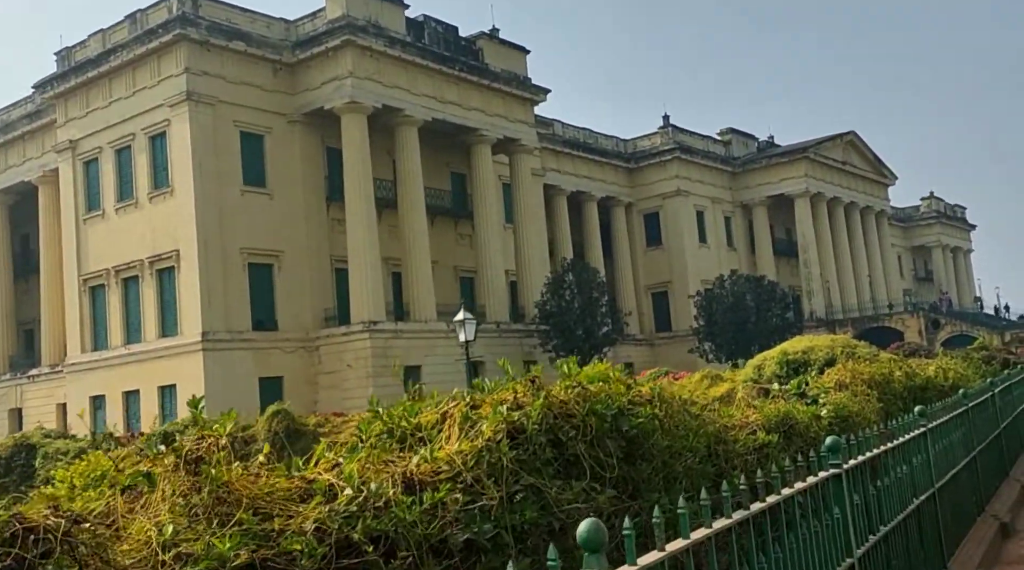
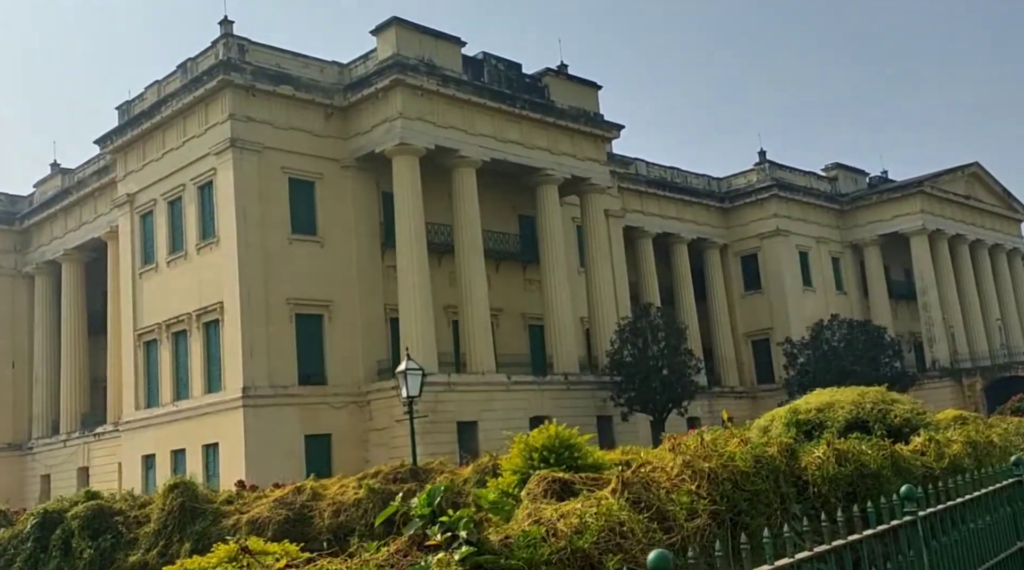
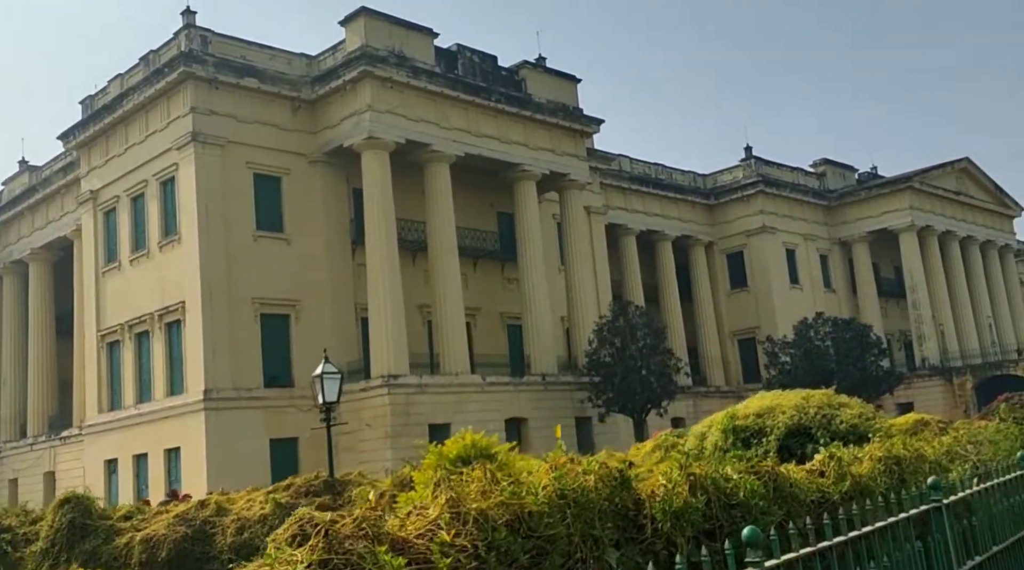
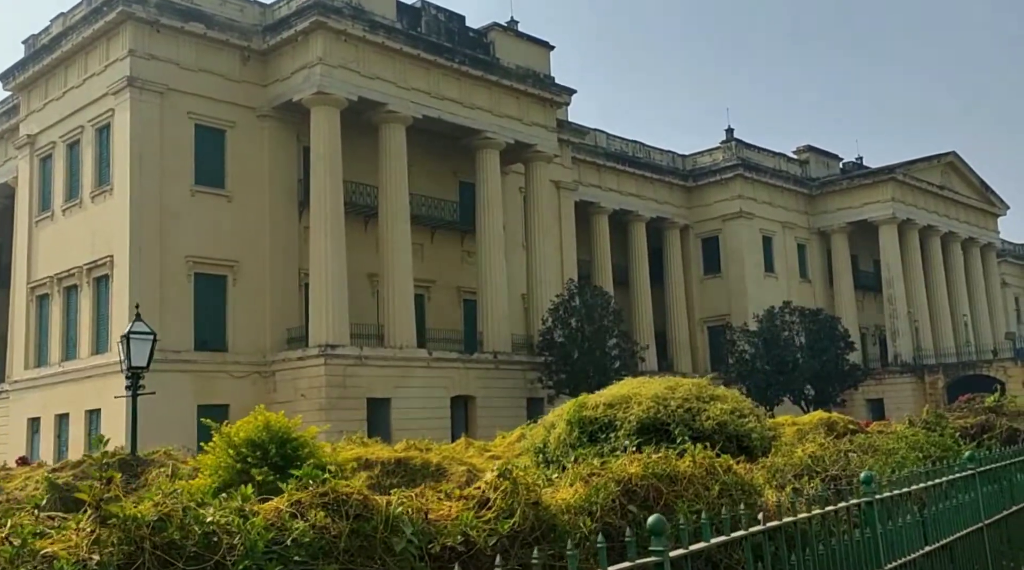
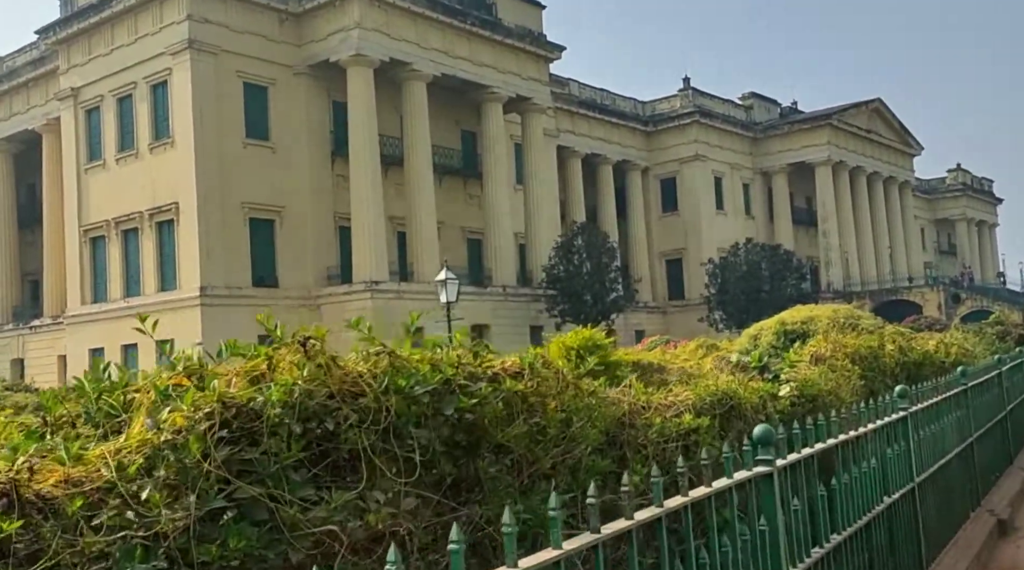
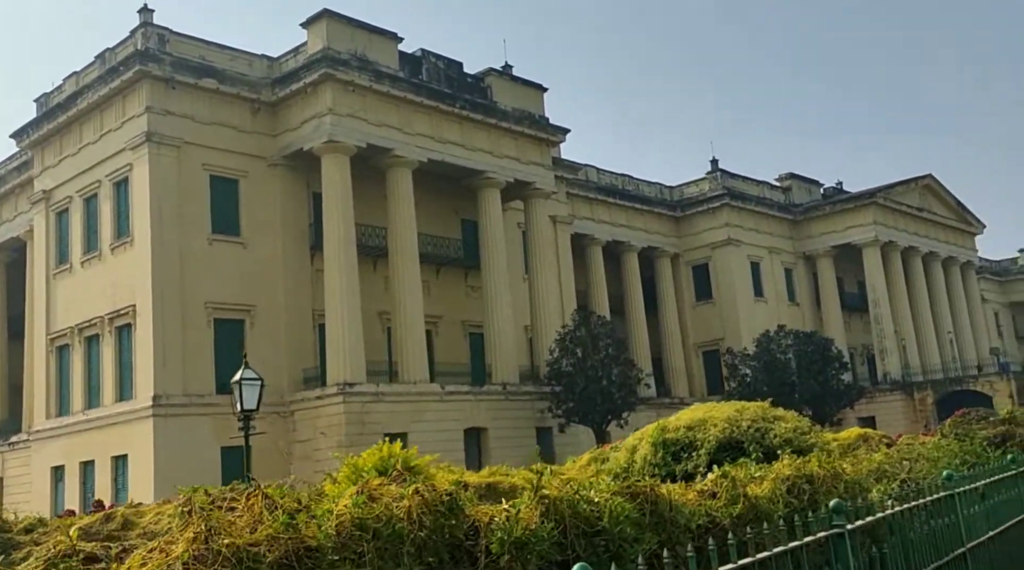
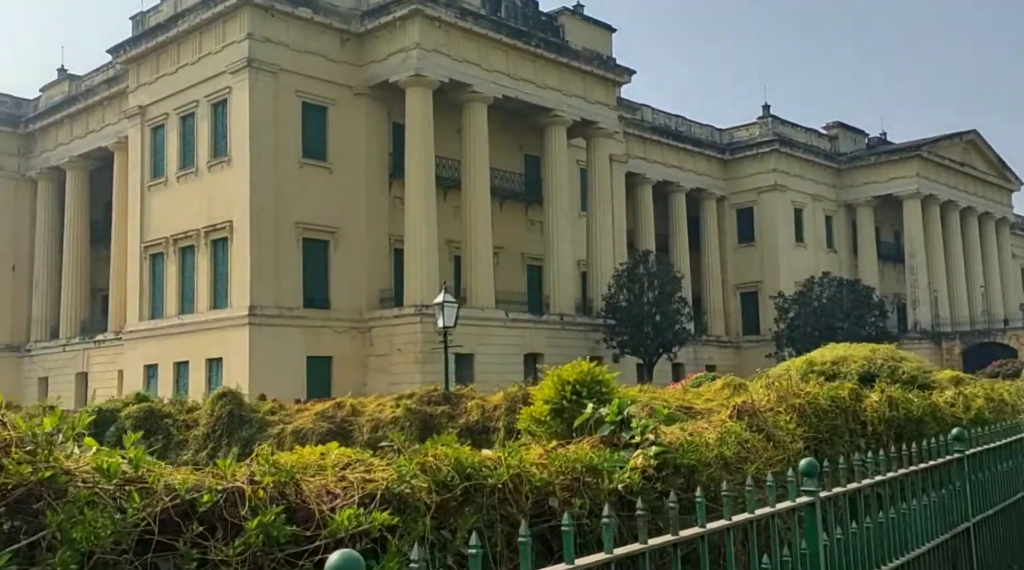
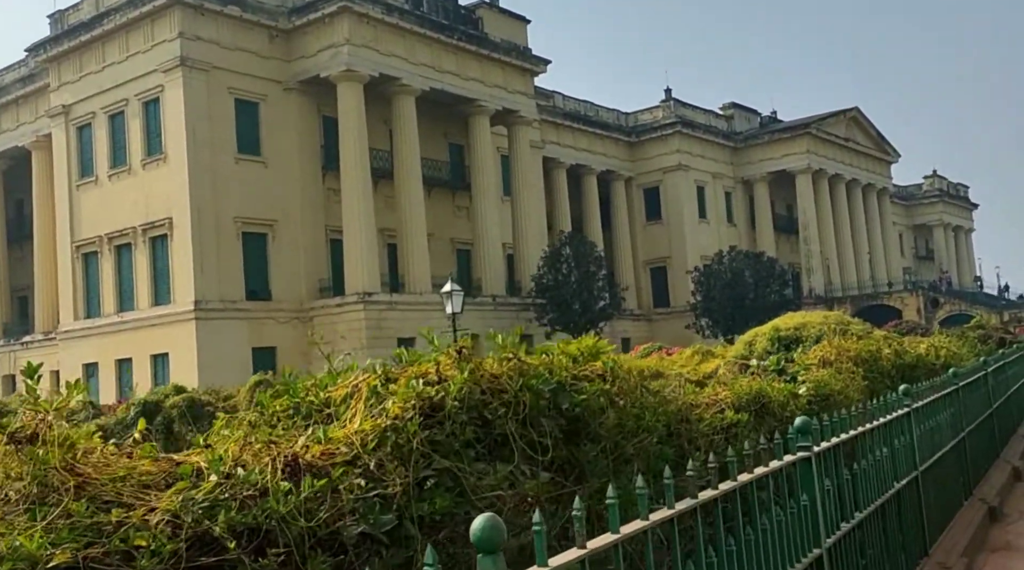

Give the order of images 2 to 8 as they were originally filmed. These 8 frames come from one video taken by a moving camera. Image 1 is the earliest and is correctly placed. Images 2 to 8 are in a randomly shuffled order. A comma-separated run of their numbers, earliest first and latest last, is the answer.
8, 5, 7, 2, 3, 6, 4
